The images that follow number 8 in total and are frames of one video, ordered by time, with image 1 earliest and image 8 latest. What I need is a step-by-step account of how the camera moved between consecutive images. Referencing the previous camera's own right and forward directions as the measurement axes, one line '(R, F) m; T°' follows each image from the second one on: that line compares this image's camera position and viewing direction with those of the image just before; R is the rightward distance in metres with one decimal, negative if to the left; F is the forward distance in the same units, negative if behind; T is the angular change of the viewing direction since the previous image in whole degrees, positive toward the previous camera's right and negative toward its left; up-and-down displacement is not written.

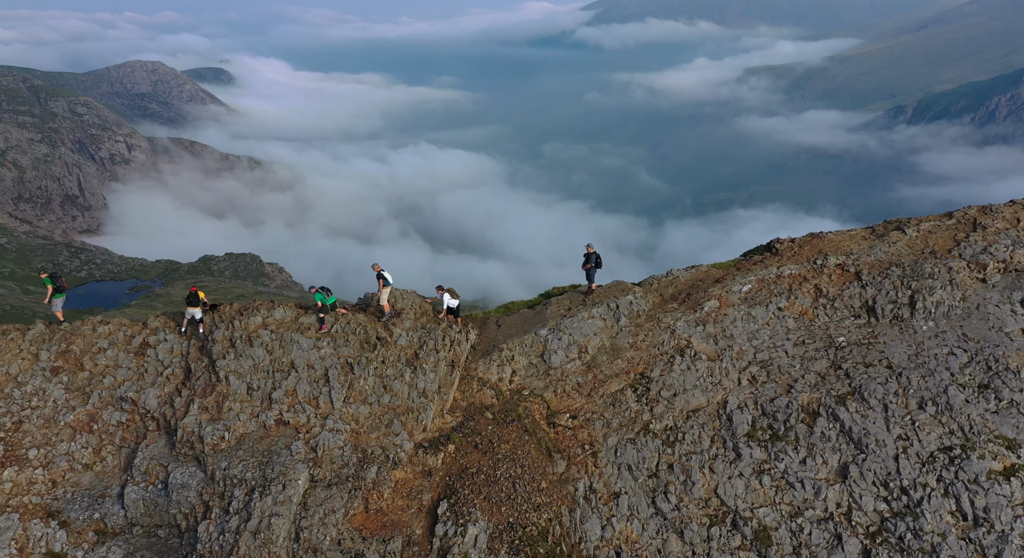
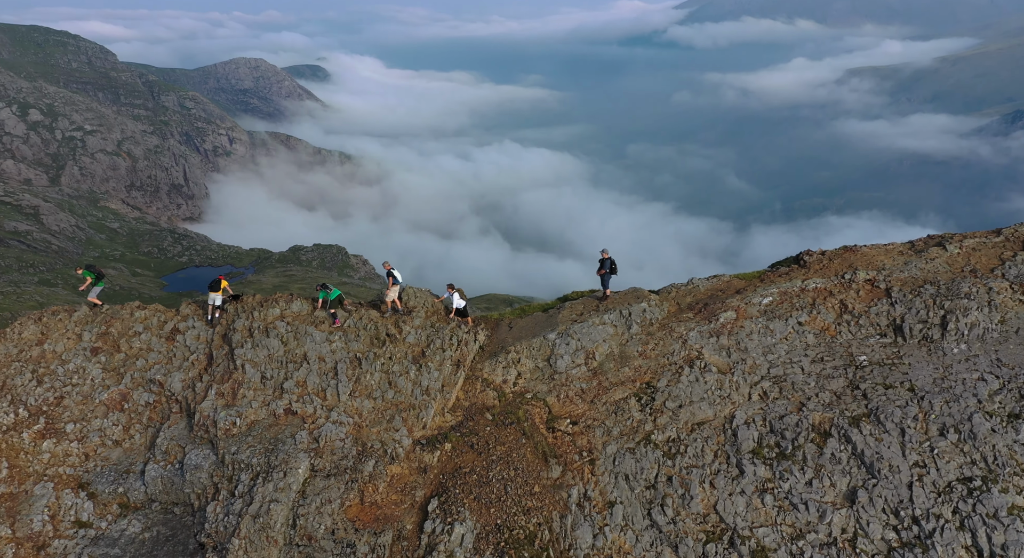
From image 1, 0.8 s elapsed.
(+2.2, +0.1) m; -5°
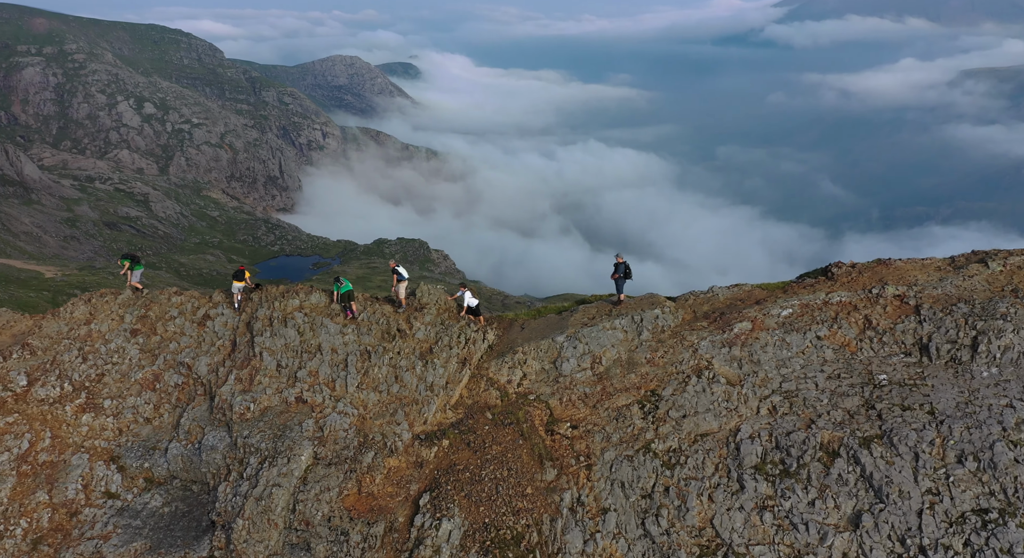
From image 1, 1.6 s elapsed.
(+2.2, +0.1) m; -5°
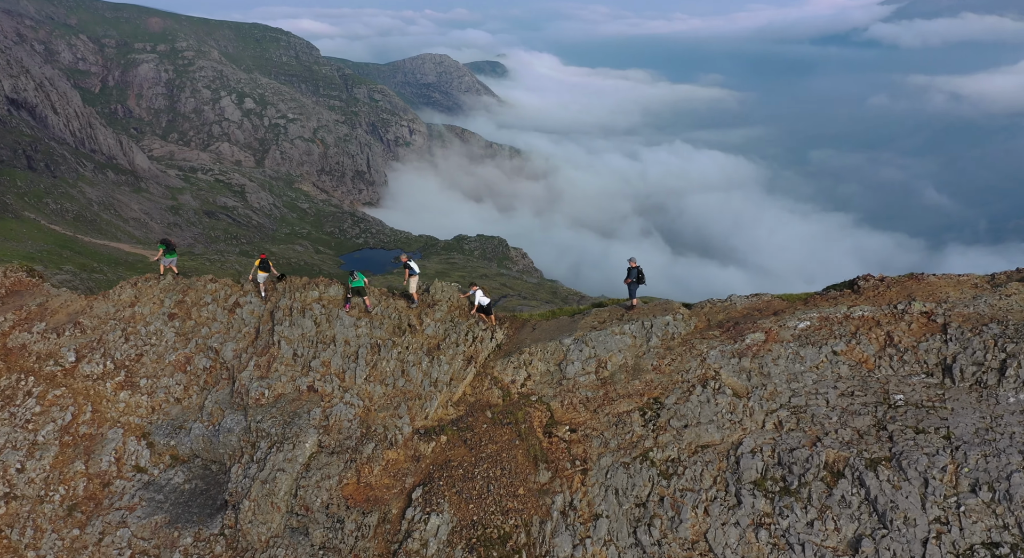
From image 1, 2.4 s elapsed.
(+2.2, 0.0) m; -5°
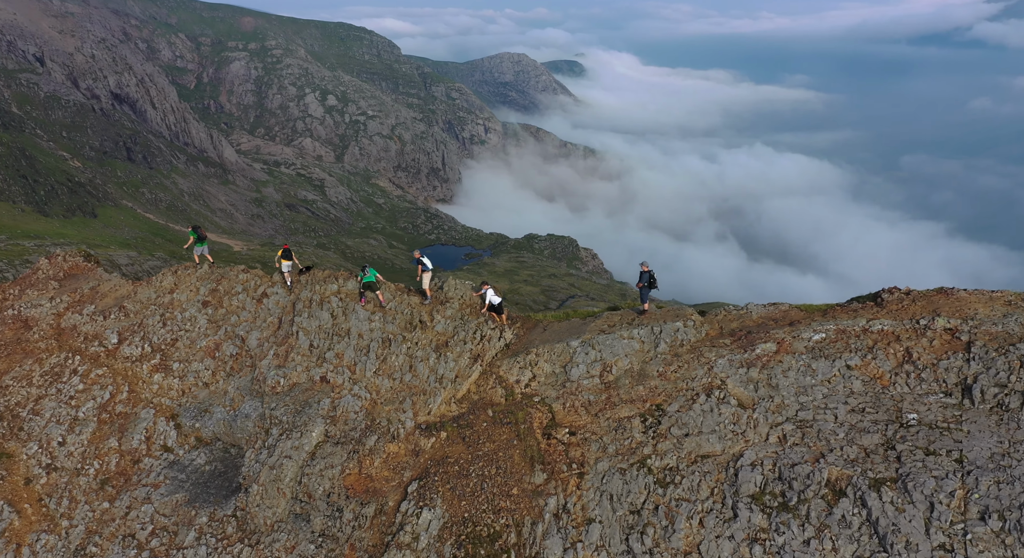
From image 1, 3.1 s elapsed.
(+2.0, 0.0) m; -4°
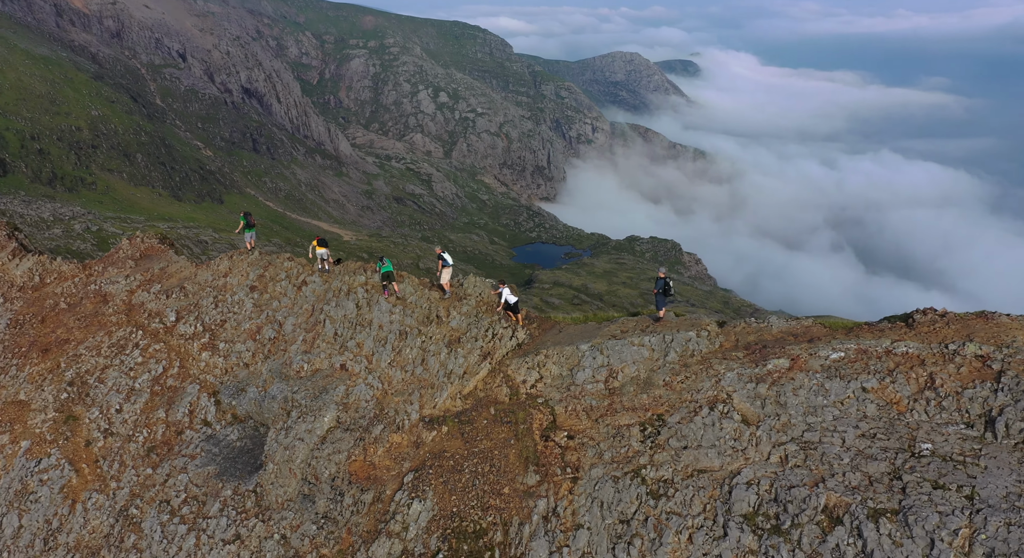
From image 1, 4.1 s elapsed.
(+2.9, -0.1) m; -6°
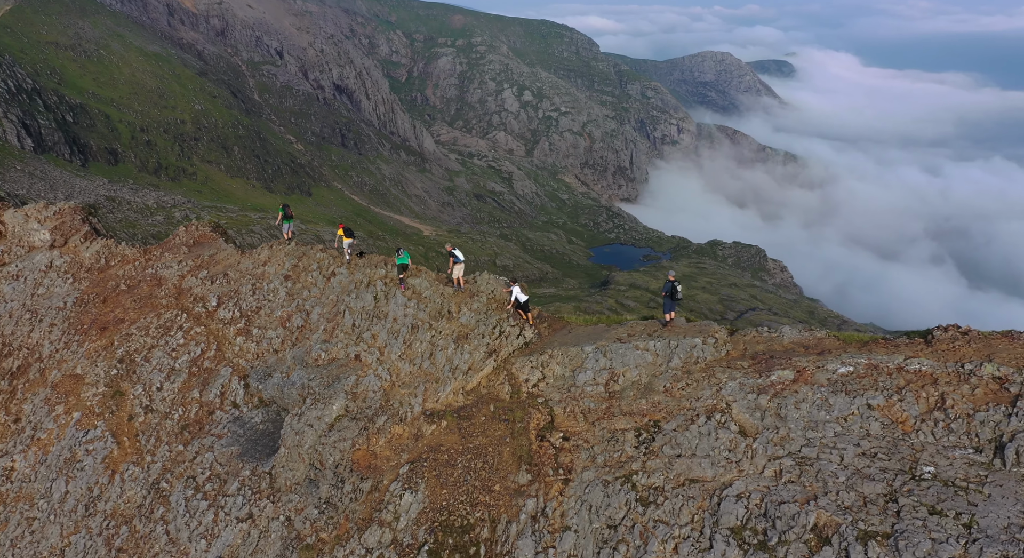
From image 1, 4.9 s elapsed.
(+2.4, -0.2) m; -5°
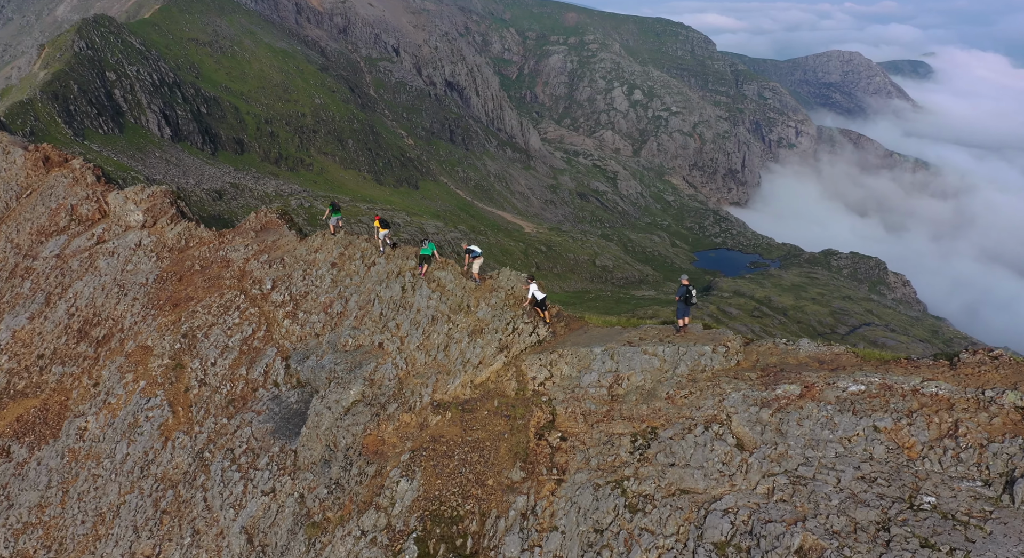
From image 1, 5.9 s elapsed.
(+3.2, -0.2) m; -7°
